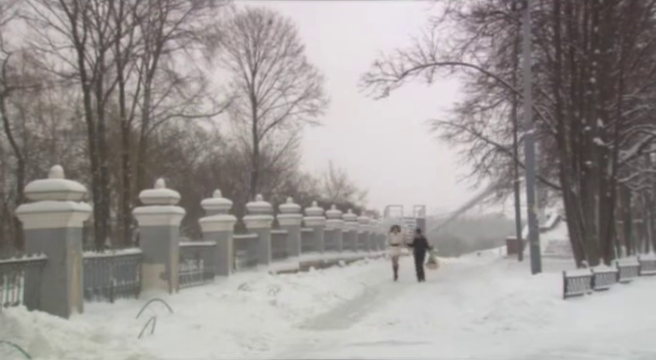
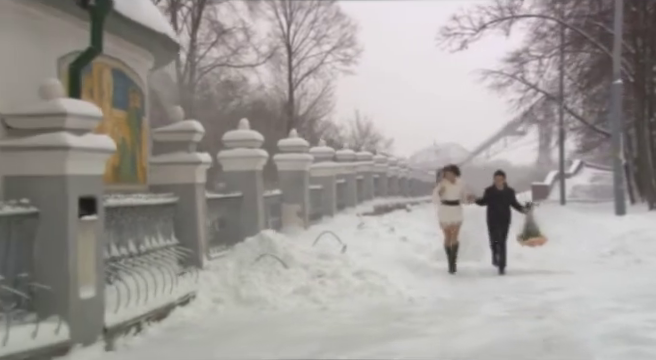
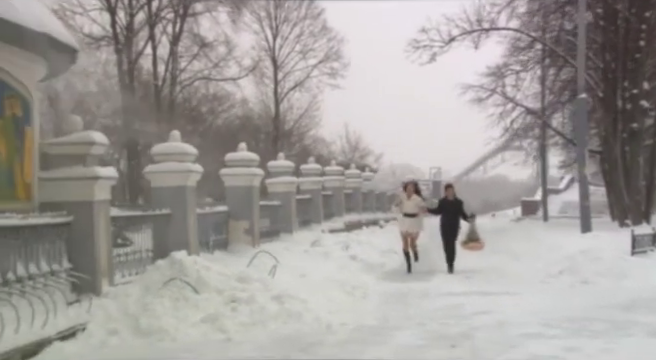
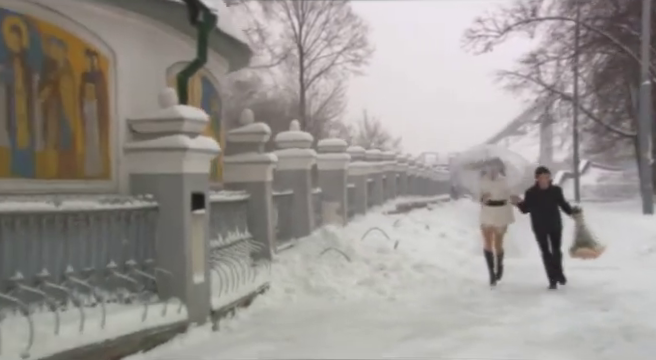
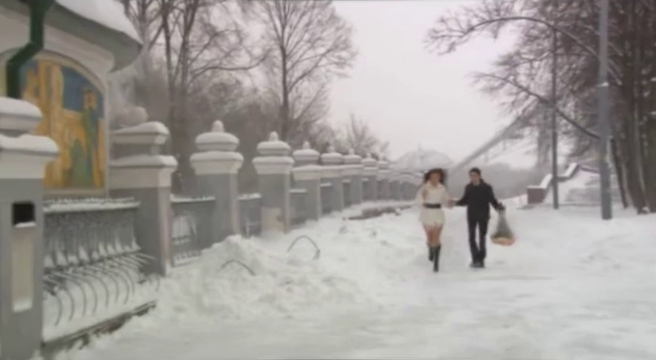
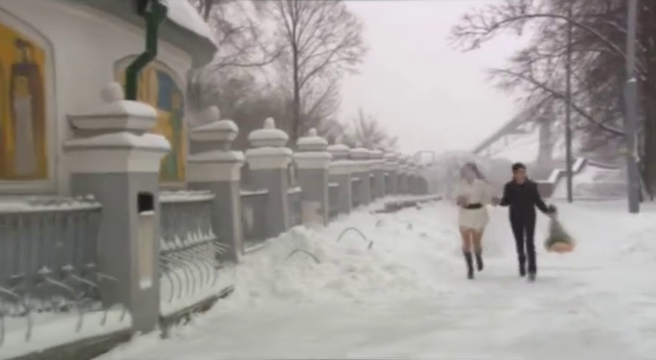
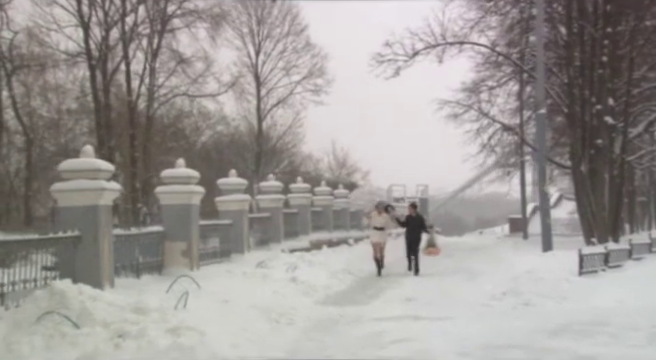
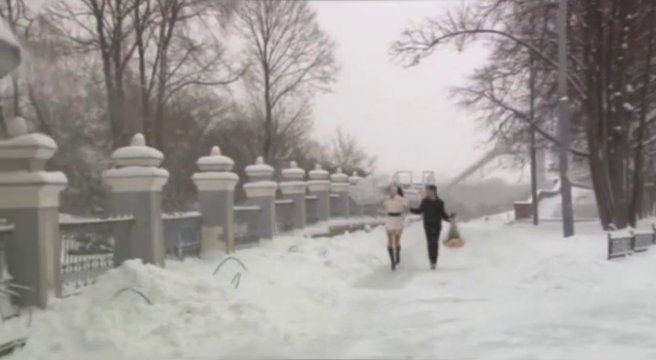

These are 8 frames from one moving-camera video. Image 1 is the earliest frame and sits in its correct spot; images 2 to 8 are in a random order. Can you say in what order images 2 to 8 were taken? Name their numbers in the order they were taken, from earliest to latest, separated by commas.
7, 8, 3, 5, 2, 6, 4
